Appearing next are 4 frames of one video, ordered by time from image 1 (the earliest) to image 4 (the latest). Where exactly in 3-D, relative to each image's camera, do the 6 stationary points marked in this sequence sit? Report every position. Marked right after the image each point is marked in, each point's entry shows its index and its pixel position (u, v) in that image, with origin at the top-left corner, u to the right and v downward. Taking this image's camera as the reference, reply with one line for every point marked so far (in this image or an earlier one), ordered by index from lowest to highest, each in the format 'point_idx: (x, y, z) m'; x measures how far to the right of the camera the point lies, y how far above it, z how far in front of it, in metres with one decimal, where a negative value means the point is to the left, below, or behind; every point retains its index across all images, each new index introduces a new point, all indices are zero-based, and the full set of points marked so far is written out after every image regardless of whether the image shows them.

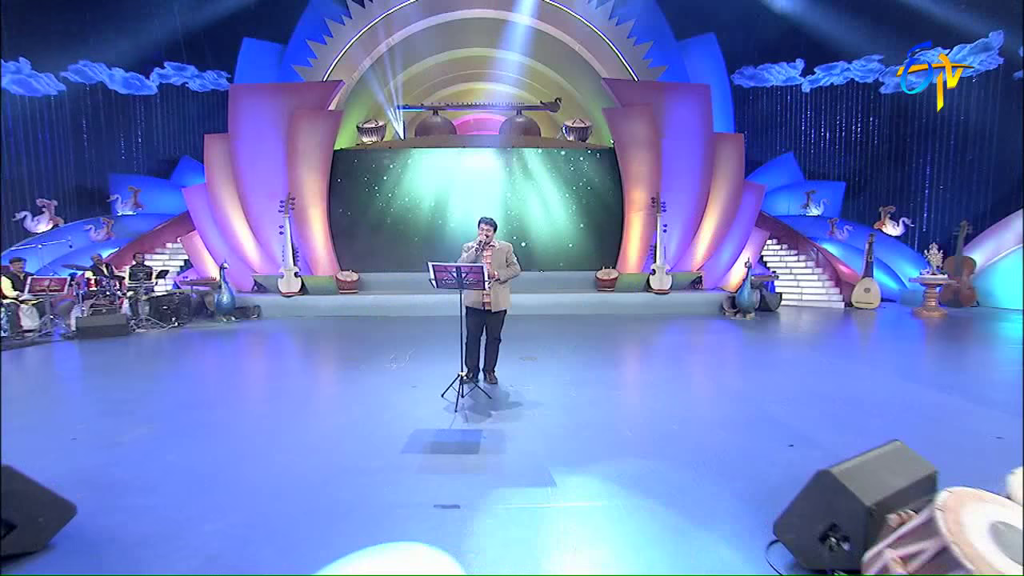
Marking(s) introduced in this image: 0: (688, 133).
0: (+2.6, +2.3, +7.1) m
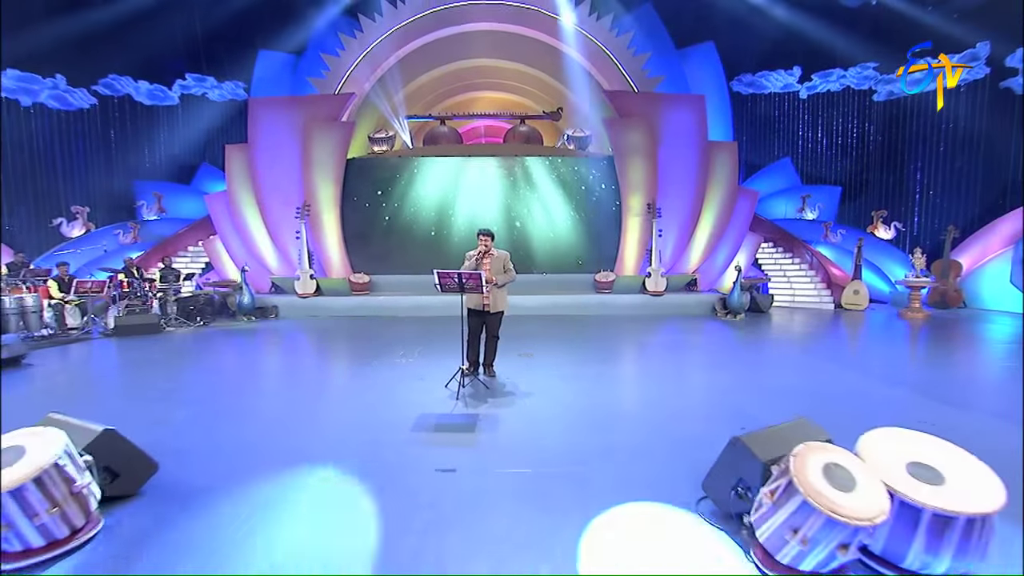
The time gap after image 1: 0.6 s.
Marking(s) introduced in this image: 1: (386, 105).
0: (+2.7, +2.3, +7.4) m
1: (-2.5, +3.6, +9.6) m
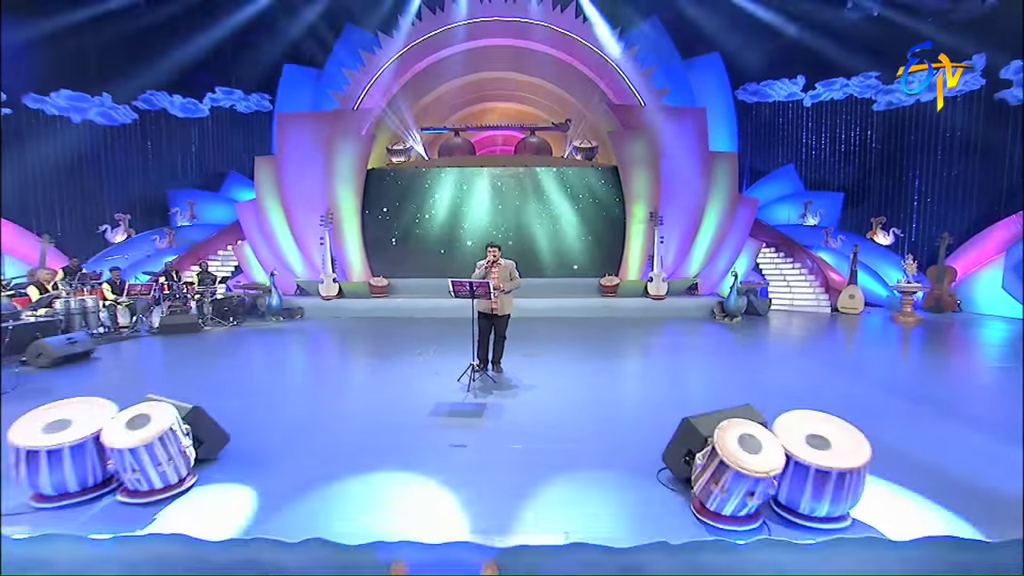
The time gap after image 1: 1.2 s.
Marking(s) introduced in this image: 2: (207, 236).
0: (+2.8, +2.2, +7.8) m
1: (-2.3, +3.6, +10.1) m
2: (-5.8, +1.0, +9.2) m
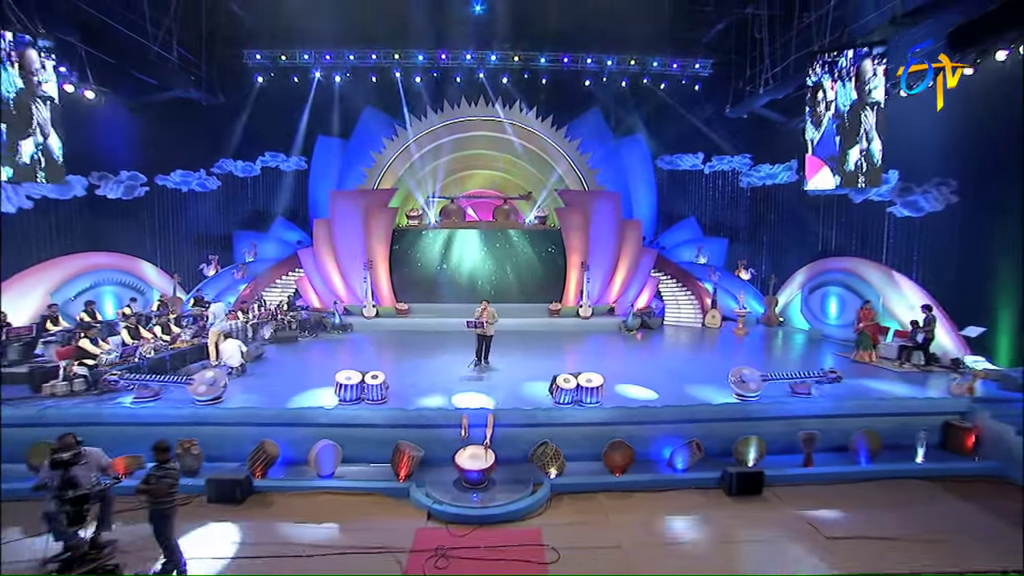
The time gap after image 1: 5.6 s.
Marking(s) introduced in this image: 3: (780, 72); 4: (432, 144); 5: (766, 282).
0: (+2.3, +1.7, +11.7) m
1: (-2.9, +3.1, +13.7) m
2: (-6.4, +0.5, +12.6) m
3: (+6.5, +5.2, +11.6) m
4: (-2.2, +3.9, +13.0) m
5: (+6.8, +0.1, +12.8) m
